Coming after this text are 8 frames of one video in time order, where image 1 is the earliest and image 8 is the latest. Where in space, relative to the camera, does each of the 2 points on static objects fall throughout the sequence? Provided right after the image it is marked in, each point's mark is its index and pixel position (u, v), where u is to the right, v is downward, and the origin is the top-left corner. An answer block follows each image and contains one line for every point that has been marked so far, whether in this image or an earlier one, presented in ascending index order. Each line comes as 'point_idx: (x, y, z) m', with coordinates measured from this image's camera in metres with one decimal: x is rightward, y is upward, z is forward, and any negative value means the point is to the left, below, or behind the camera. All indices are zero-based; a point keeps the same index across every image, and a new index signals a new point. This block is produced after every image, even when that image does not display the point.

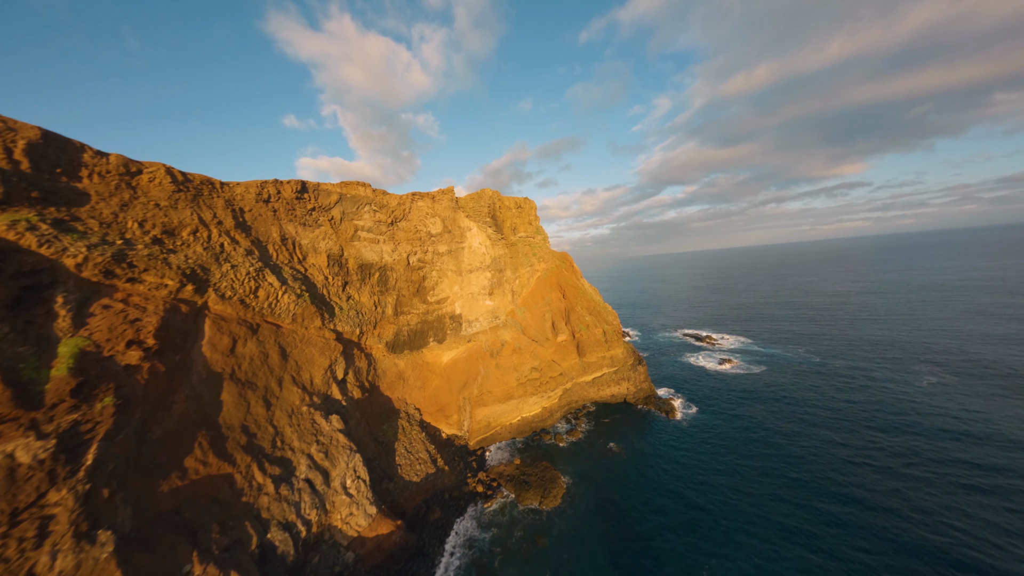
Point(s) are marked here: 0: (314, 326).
0: (-12.9, -2.5, +19.7) m
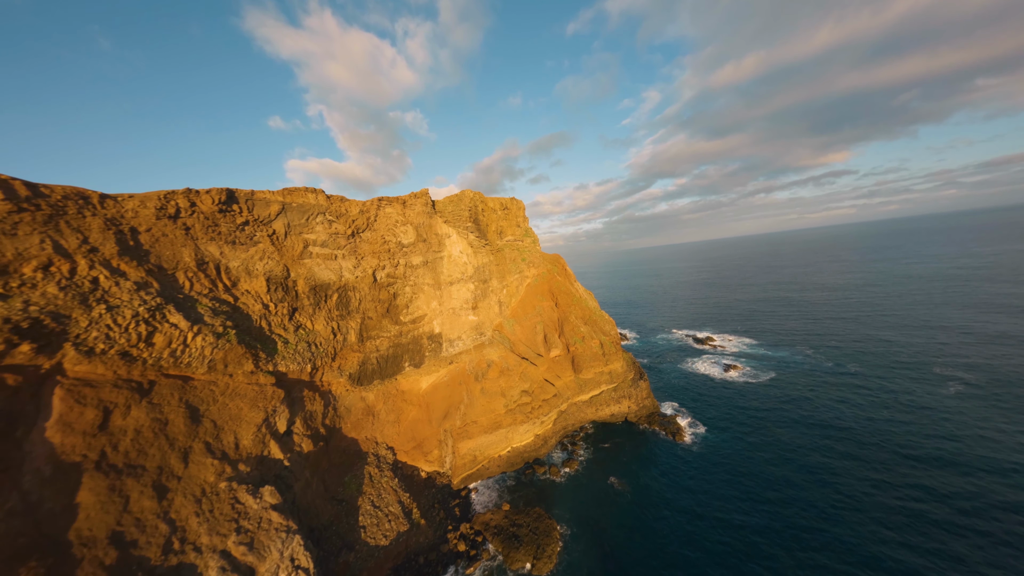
0: (-14.0, -4.3, +15.8) m
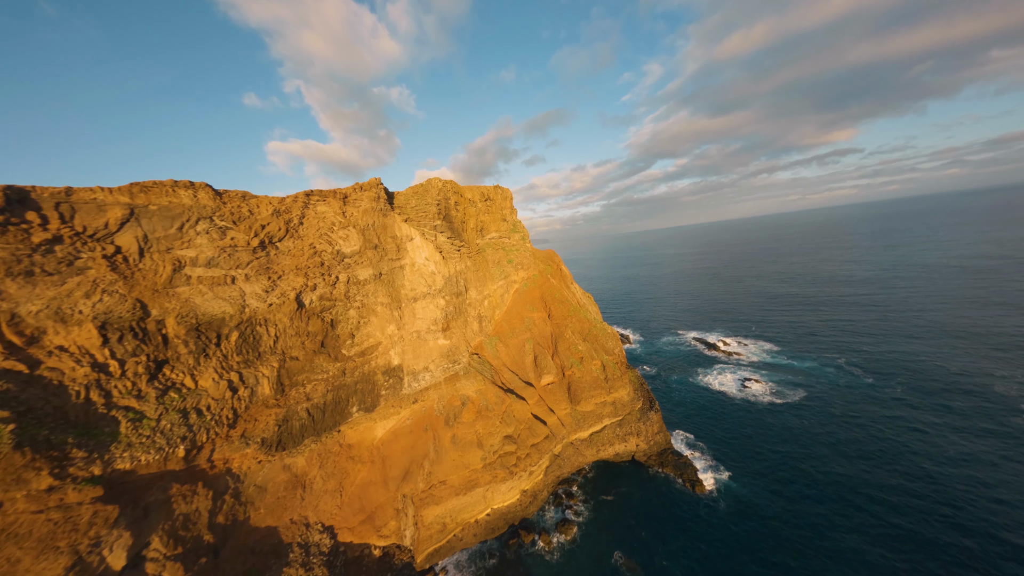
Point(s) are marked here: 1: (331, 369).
0: (-15.4, -6.5, +9.6) m
1: (-11.5, -5.1, +19.6) m
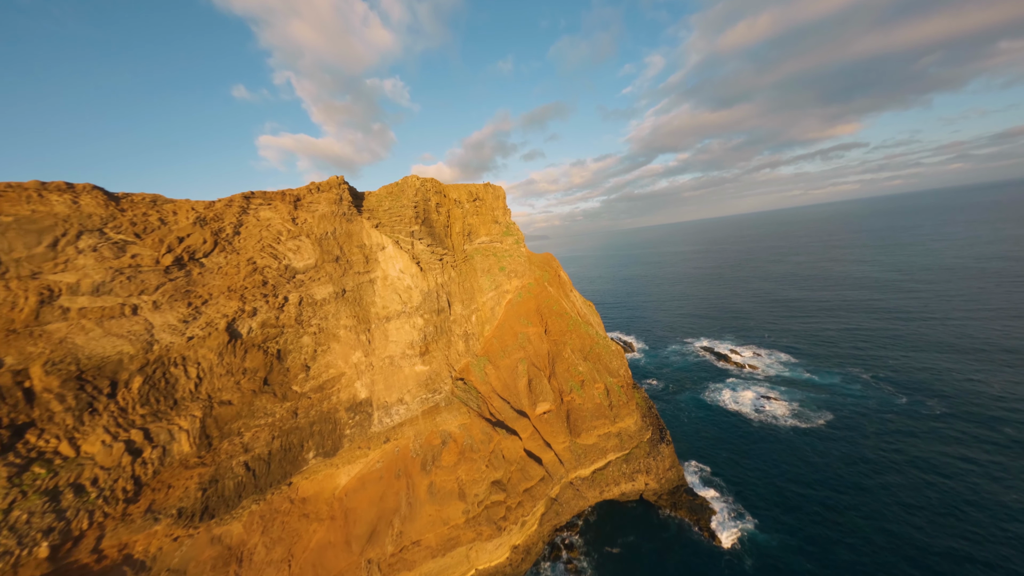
0: (-16.1, -7.9, +6.1) m
1: (-12.2, -6.4, +16.0) m
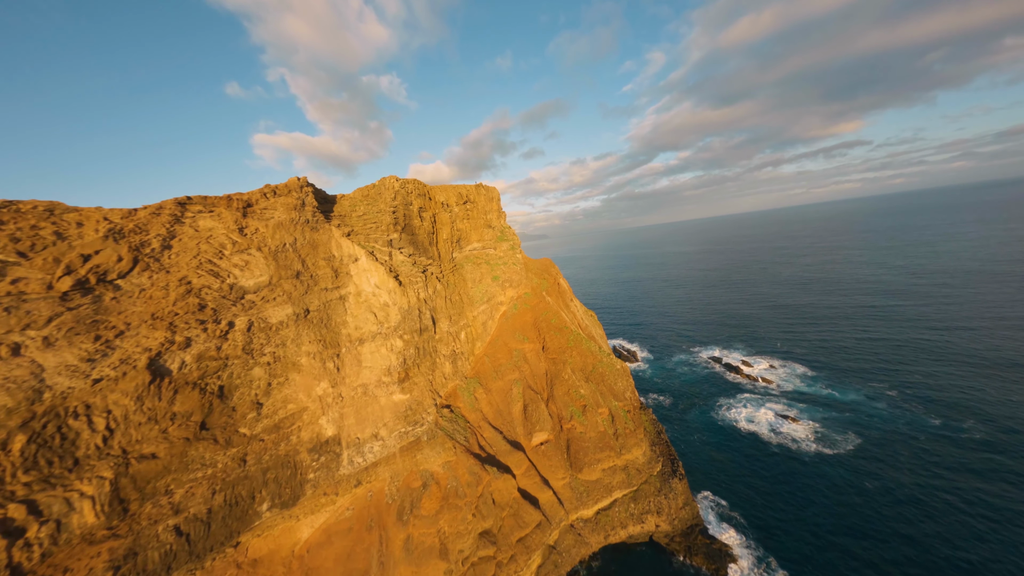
0: (-16.6, -9.0, +3.4) m
1: (-12.7, -7.4, +13.4) m
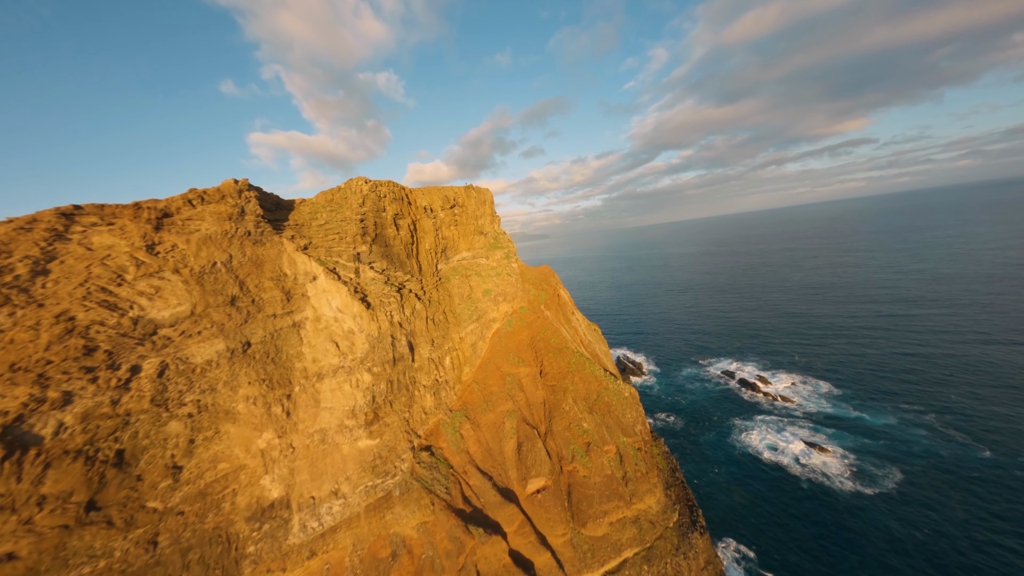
0: (-17.1, -10.3, +0.4) m
1: (-13.2, -8.6, +10.3) m
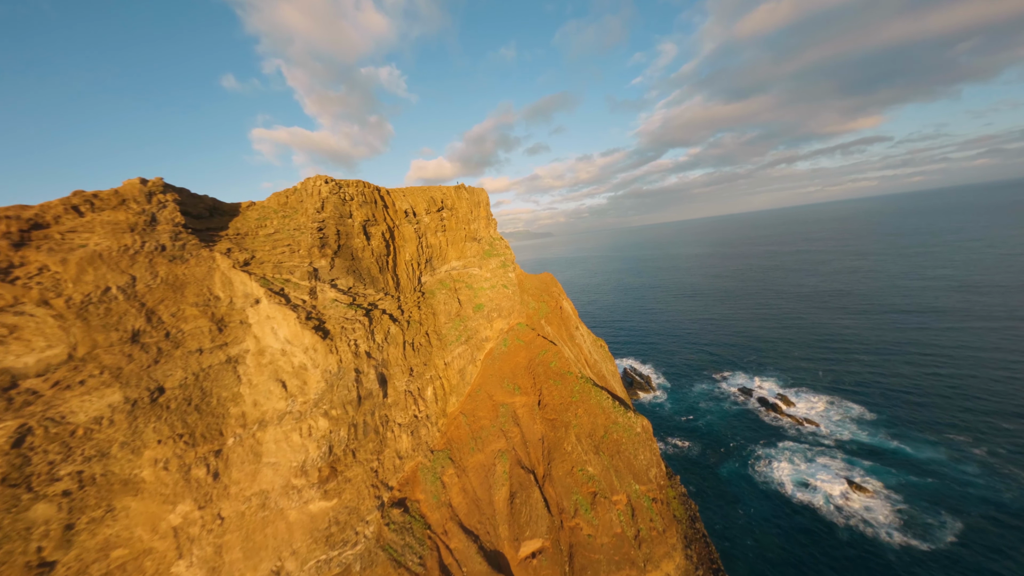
0: (-17.8, -11.3, -2.4) m
1: (-13.8, -9.6, +7.5) m
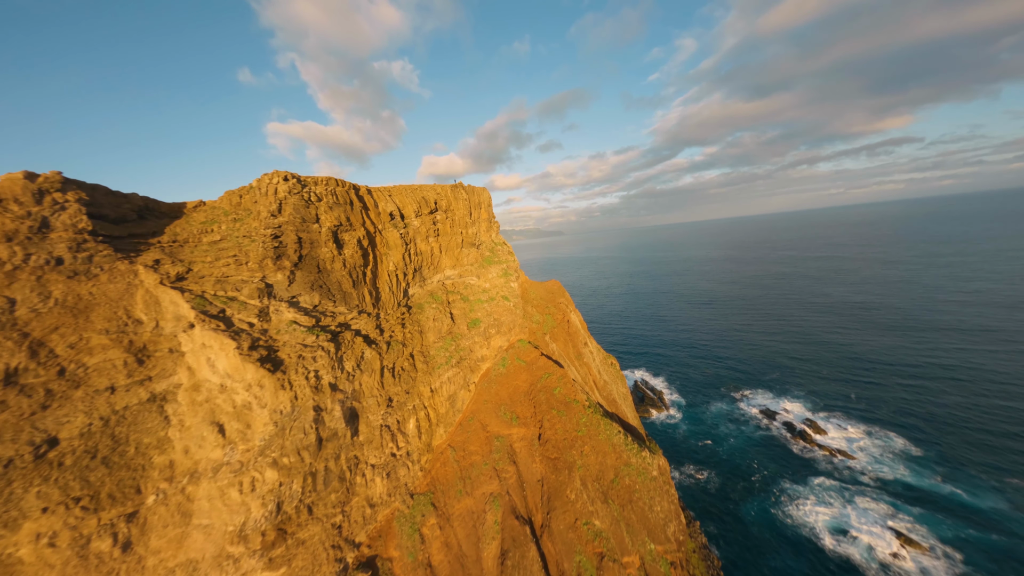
0: (-18.7, -11.9, -4.4) m
1: (-14.4, -10.3, +5.4) m
